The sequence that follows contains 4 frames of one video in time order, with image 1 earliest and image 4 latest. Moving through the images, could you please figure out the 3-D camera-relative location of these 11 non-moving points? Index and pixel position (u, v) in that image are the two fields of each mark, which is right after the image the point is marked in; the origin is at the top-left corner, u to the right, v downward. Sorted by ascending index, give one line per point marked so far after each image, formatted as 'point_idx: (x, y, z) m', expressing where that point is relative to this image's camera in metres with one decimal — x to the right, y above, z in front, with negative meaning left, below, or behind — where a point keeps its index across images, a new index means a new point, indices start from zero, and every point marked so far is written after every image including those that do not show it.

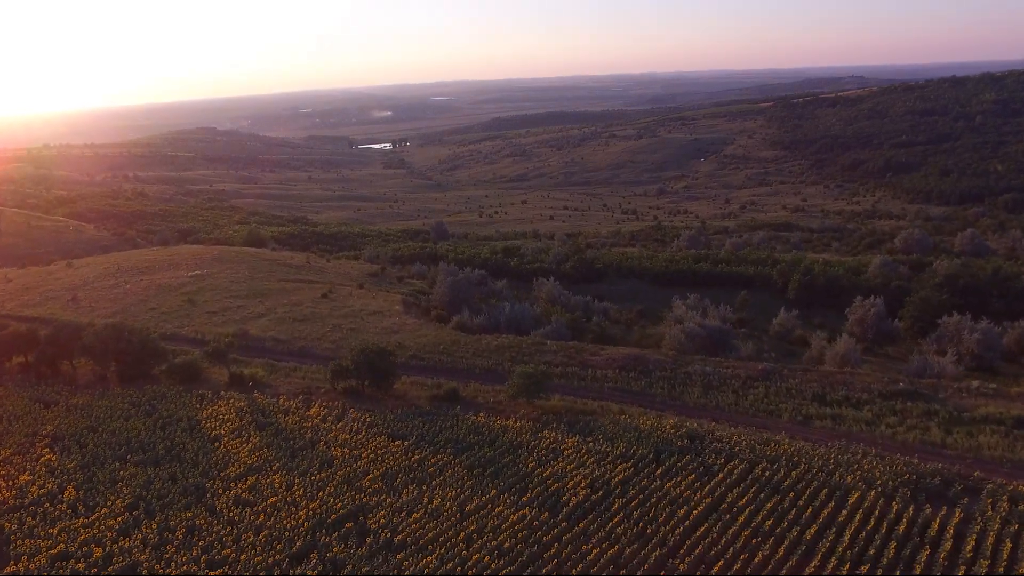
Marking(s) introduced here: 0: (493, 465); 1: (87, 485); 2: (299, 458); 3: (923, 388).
0: (-0.4, -3.6, +13.4) m
1: (-9.0, -4.2, +14.1) m
2: (-4.6, -3.7, +14.5) m
3: (+9.9, -2.4, +16.1) m
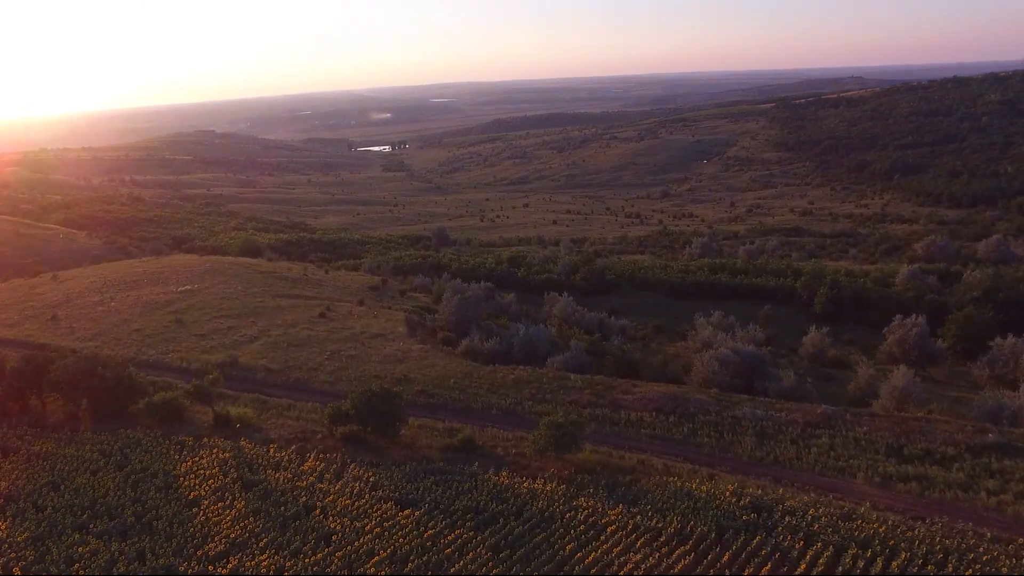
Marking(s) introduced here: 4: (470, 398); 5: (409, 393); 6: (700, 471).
0: (+0.2, -4.3, +11.2) m
1: (-8.5, -5.0, +11.9) m
2: (-4.1, -4.5, +12.3) m
3: (+10.5, -3.2, +13.9) m
4: (-1.1, -2.9, +18.0) m
5: (-2.9, -2.9, +18.6) m
6: (+3.8, -3.7, +13.6) m
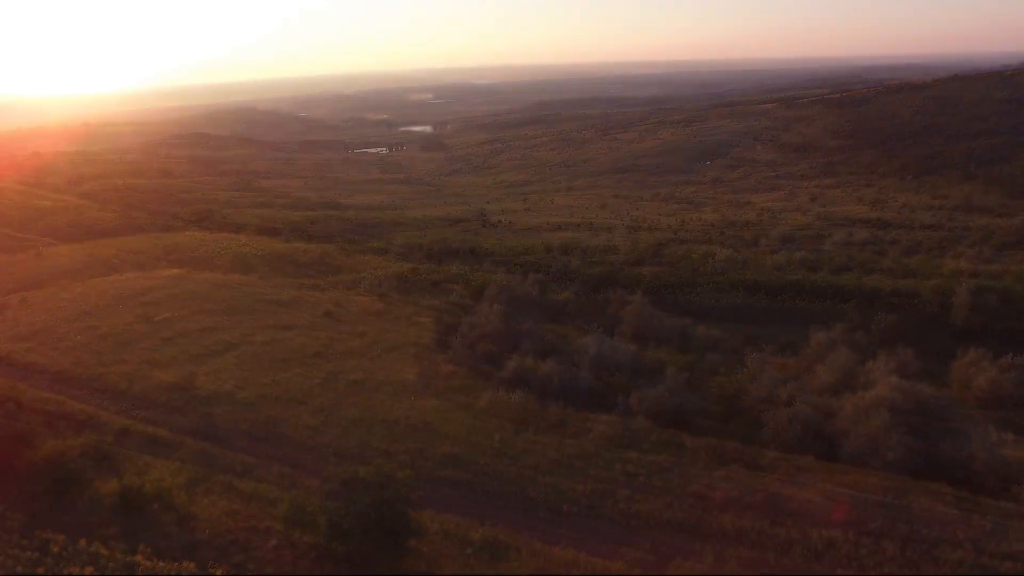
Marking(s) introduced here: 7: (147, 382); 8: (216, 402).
0: (+1.1, -4.7, +4.3) m
1: (-7.5, -5.0, +5.5) m
2: (-3.1, -4.7, +5.6) m
3: (+11.6, -3.7, +6.4) m
4: (+0.2, -3.1, +11.1) m
5: (-1.5, -3.0, +11.8) m
6: (+4.9, -4.1, +6.5) m
7: (-8.9, -2.3, +16.3) m
8: (-6.7, -2.5, +15.0) m
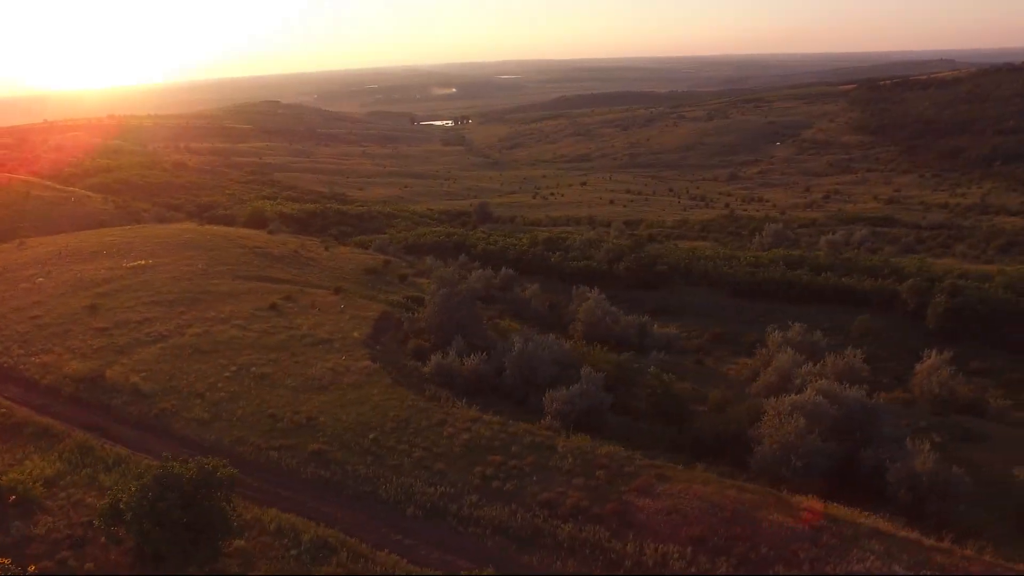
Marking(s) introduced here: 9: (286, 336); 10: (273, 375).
0: (-1.4, -4.7, +4.0) m
1: (-10.0, -4.9, +5.5) m
2: (-5.6, -4.6, +5.5) m
3: (+9.1, -3.9, +5.7) m
4: (-2.0, -3.0, +10.8) m
5: (-3.7, -2.9, +11.6) m
6: (+2.5, -4.1, +6.1) m
7: (-11.0, -2.0, +16.3) m
8: (-8.8, -2.3, +14.9) m
9: (-6.5, -1.4, +19.2) m
10: (-5.7, -2.0, +15.8) m
